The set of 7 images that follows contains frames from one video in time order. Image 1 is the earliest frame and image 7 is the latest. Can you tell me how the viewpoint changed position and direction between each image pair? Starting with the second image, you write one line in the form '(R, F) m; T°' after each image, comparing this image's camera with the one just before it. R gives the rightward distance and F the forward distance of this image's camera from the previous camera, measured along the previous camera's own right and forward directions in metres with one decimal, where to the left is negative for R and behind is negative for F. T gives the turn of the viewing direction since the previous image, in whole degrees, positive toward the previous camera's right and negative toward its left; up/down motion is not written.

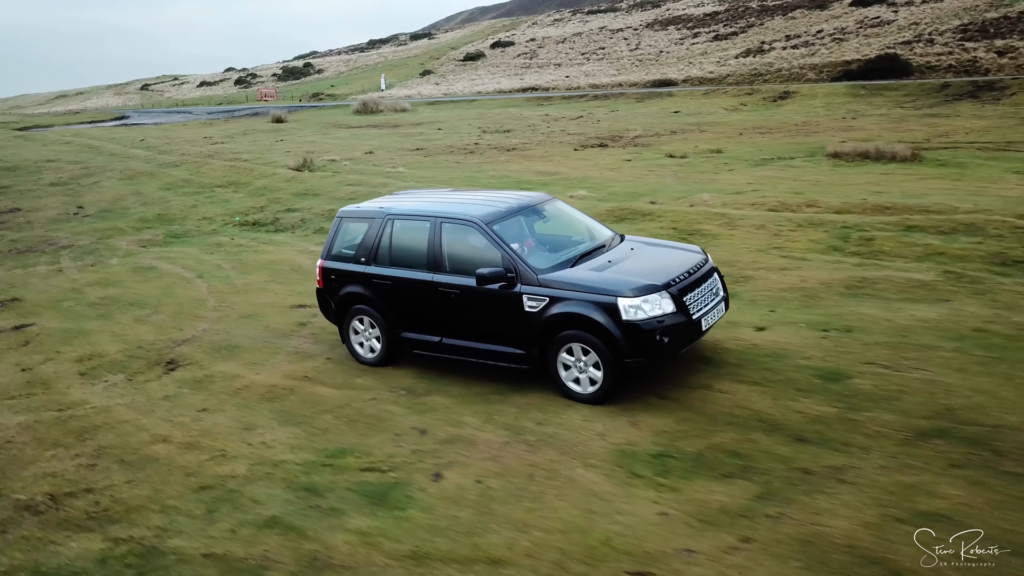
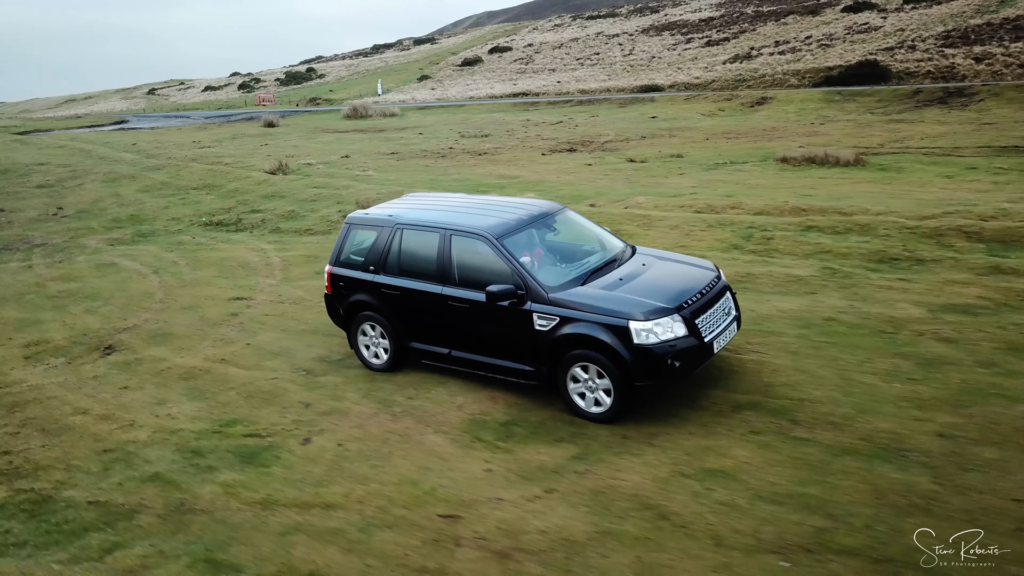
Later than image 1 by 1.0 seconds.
(+1.2, -0.8) m; -1°
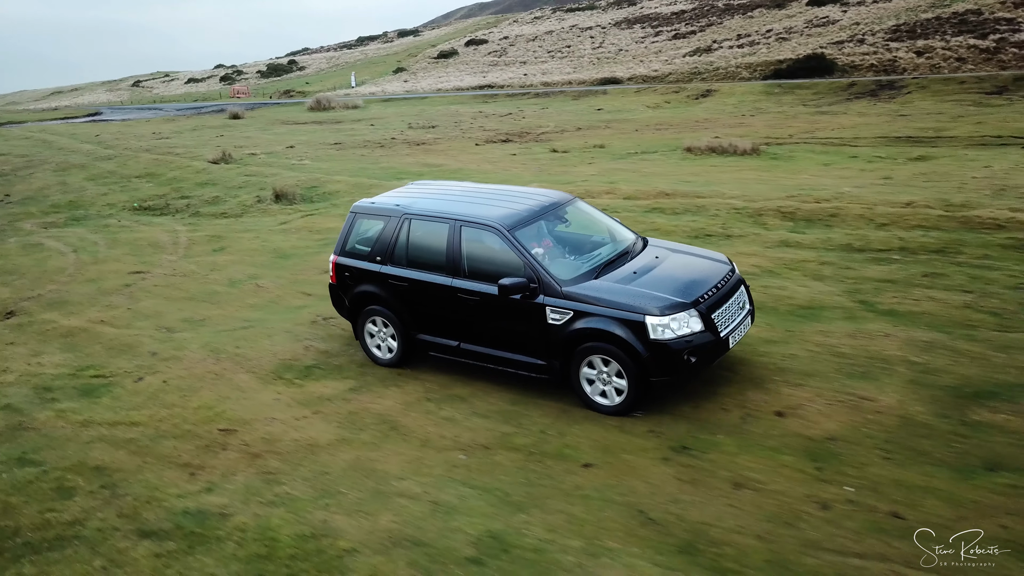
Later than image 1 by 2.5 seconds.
(+2.0, -1.4) m; 0°
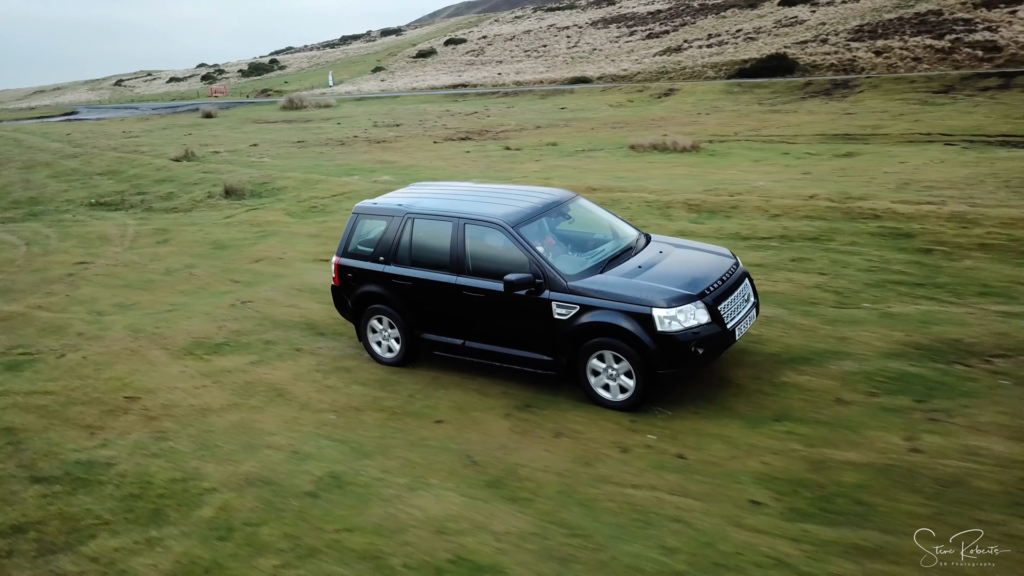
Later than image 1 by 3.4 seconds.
(+1.1, -0.8) m; +1°
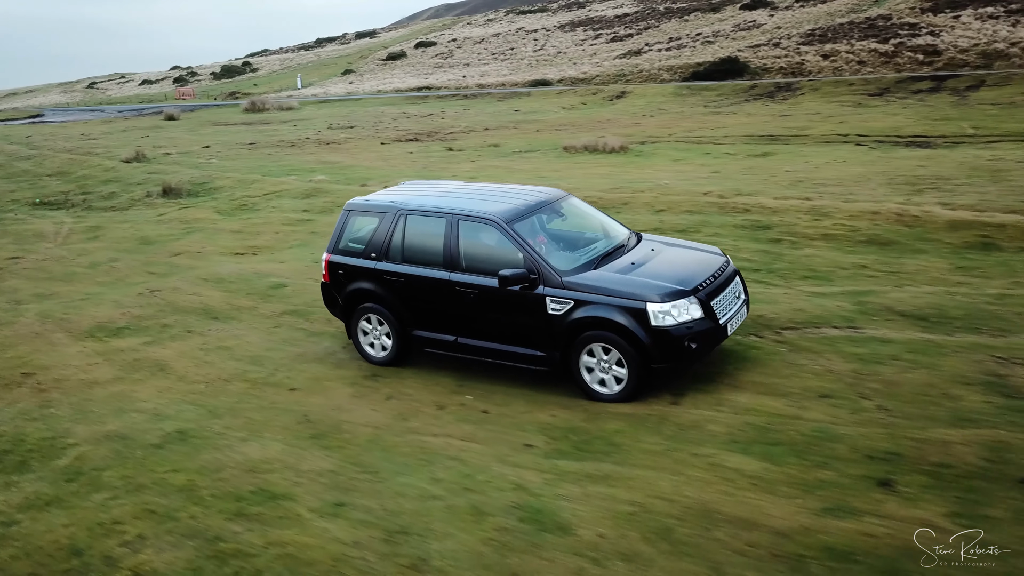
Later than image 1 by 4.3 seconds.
(+1.3, -0.9) m; +1°
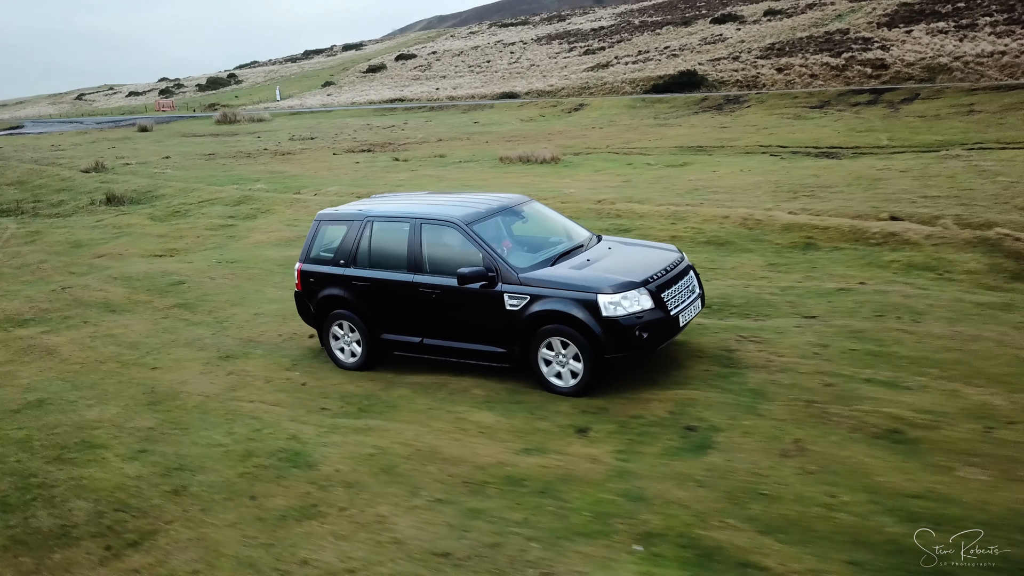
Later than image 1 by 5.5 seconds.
(+1.8, -1.2) m; 0°
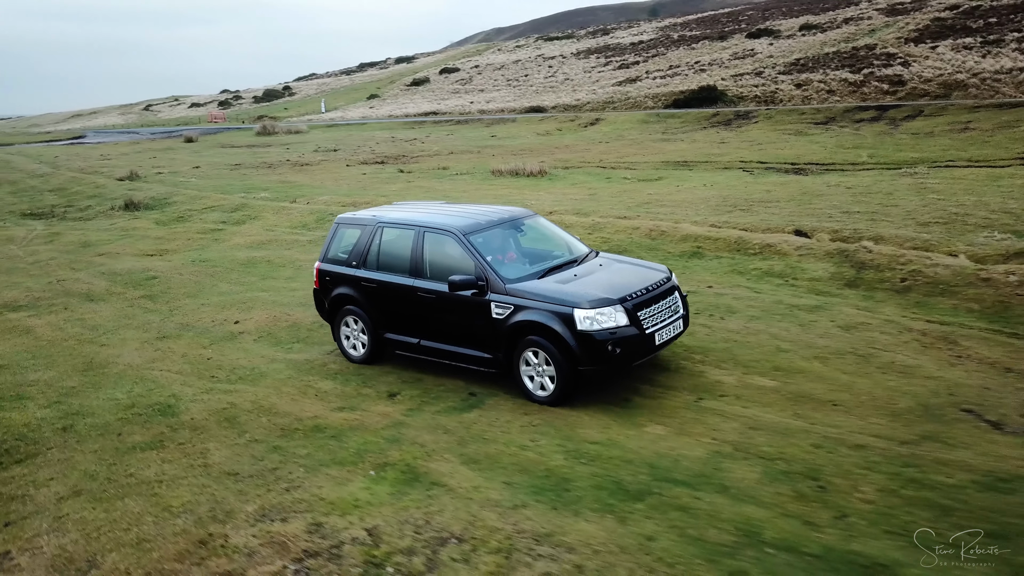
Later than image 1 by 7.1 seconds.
(+2.2, -1.4) m; -4°
